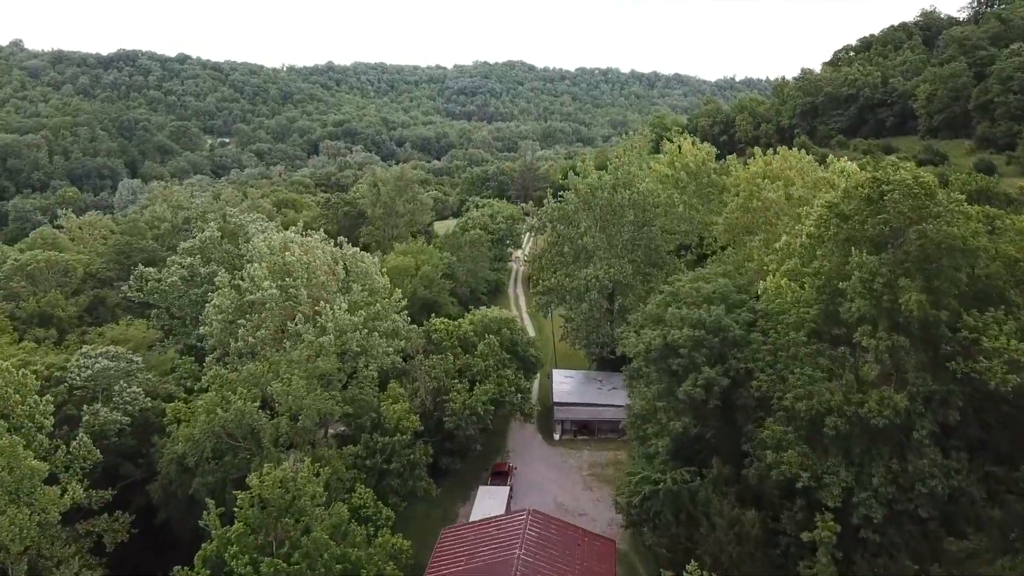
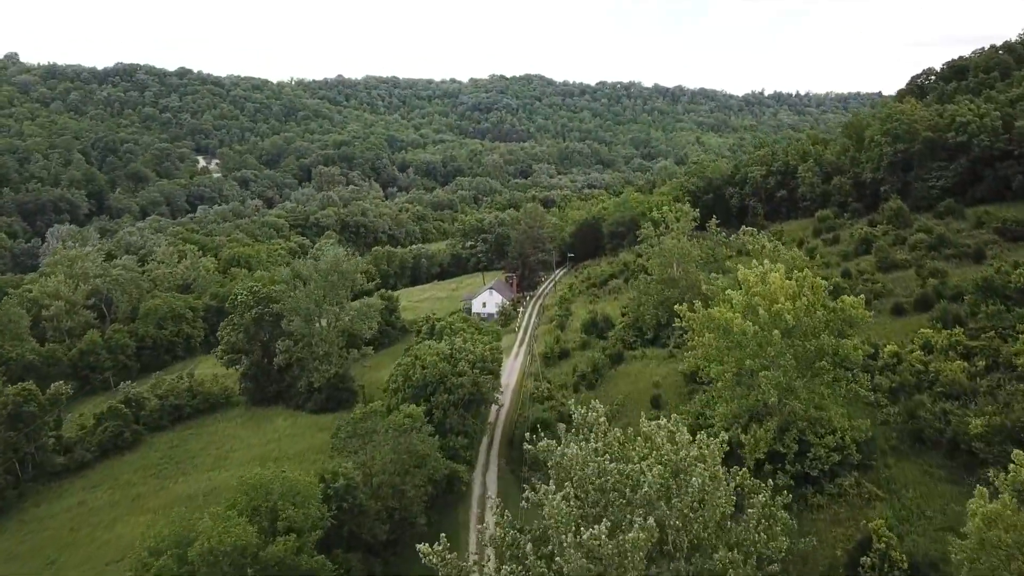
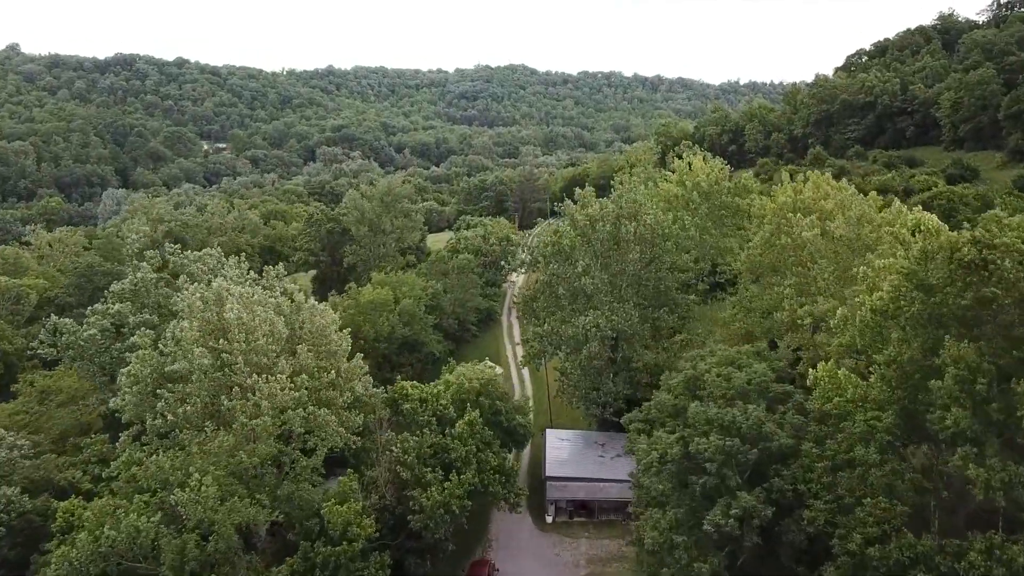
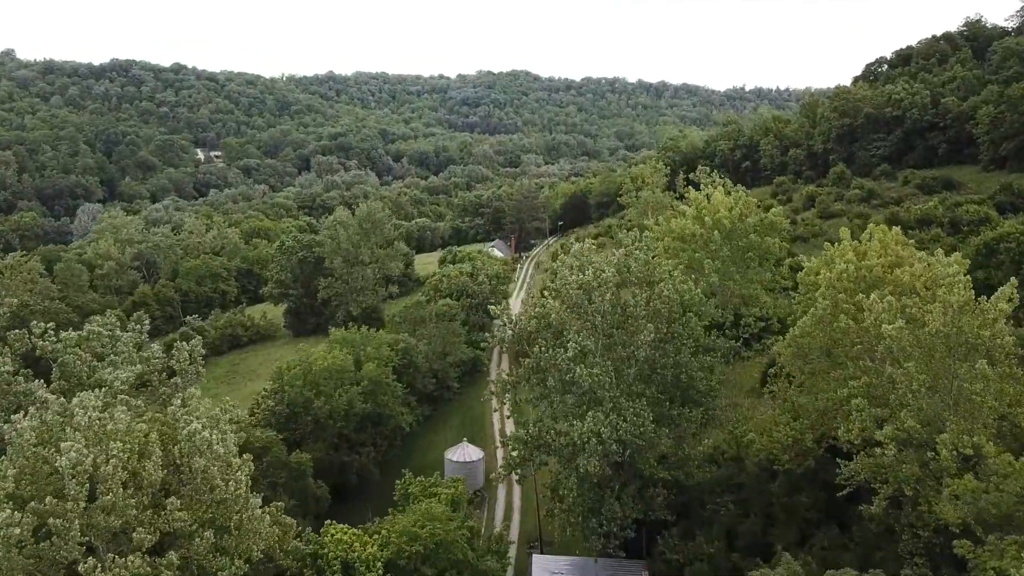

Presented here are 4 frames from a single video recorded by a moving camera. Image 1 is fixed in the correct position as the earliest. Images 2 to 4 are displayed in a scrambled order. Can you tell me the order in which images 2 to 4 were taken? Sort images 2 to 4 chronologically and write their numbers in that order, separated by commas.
3, 4, 2
